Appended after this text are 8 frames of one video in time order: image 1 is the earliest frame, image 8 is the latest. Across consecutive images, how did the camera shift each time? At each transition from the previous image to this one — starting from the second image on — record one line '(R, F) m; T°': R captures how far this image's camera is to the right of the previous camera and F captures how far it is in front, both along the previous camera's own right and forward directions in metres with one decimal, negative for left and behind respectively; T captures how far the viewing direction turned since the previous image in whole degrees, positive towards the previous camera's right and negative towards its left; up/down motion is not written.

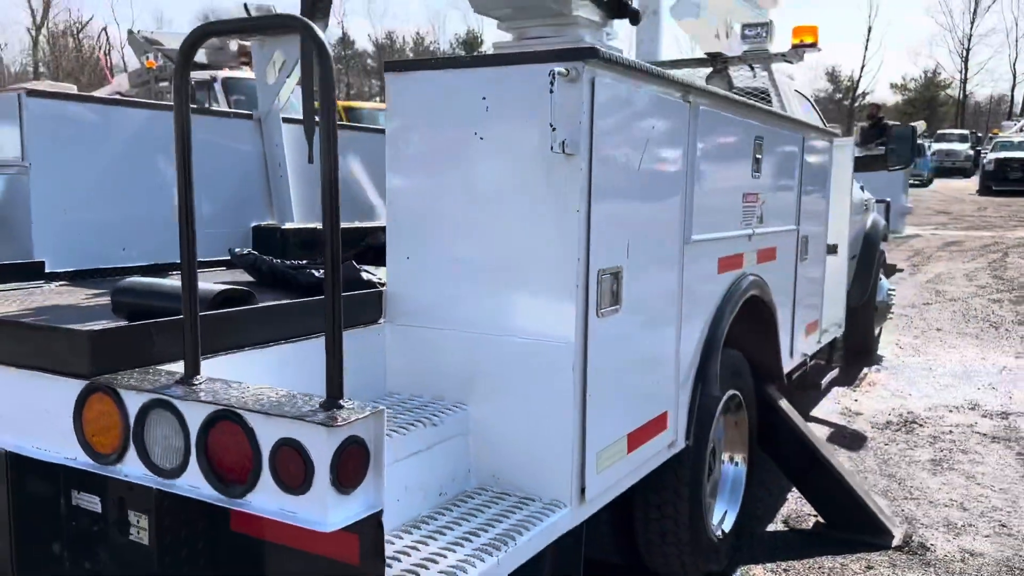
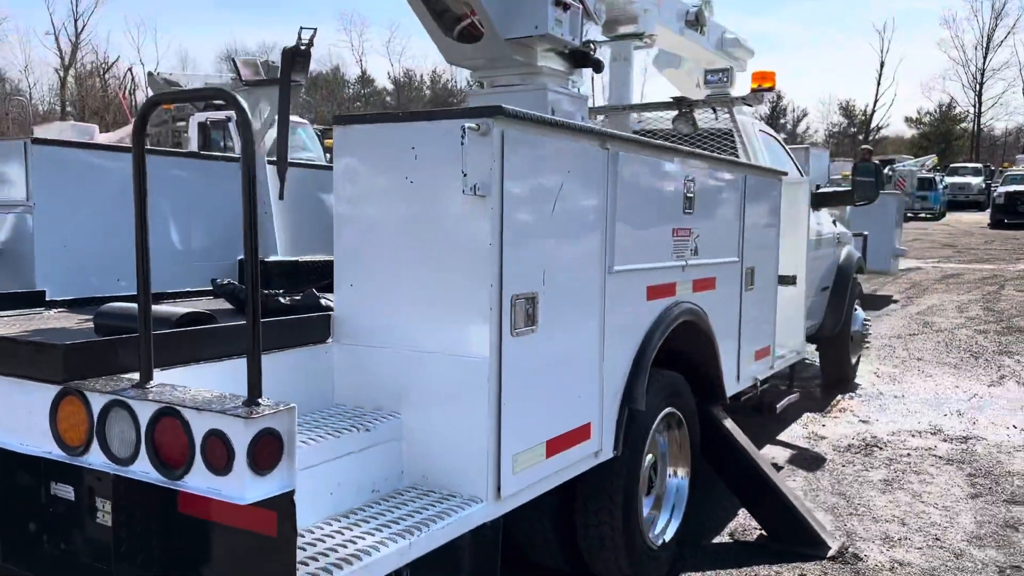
(+0.2, -0.3) m; -1°
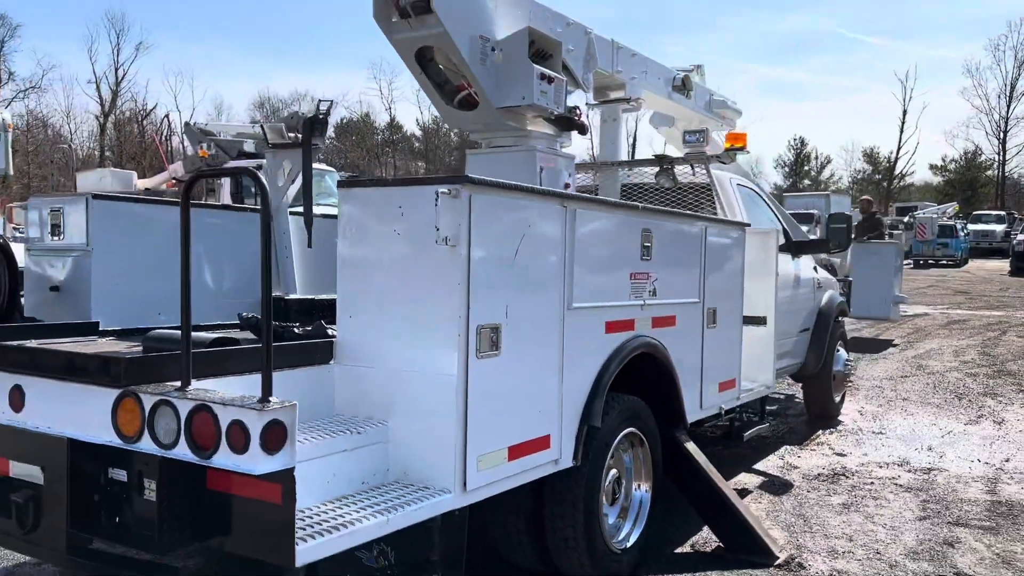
(+0.2, -0.5) m; -2°
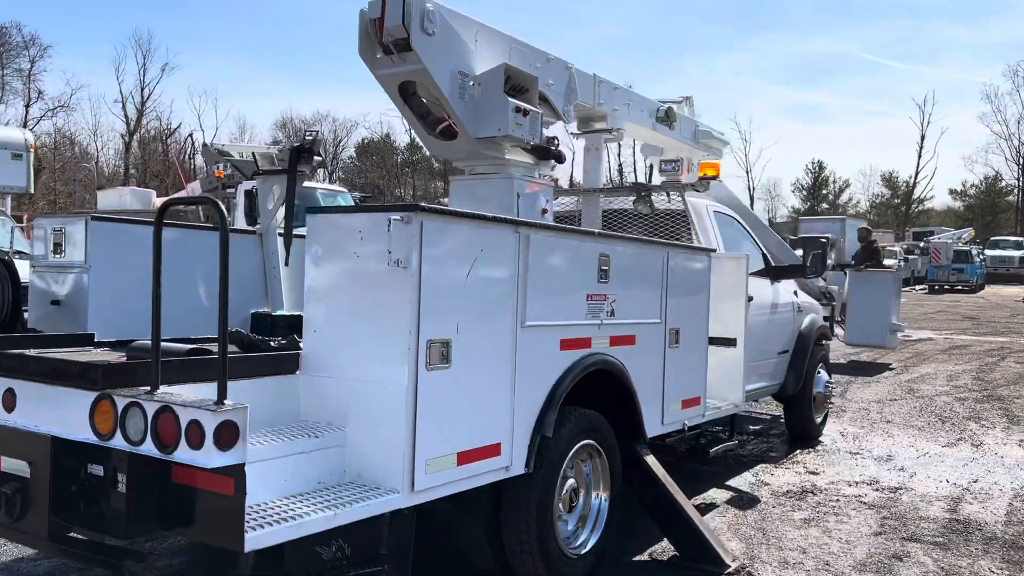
(+0.3, -0.3) m; -1°
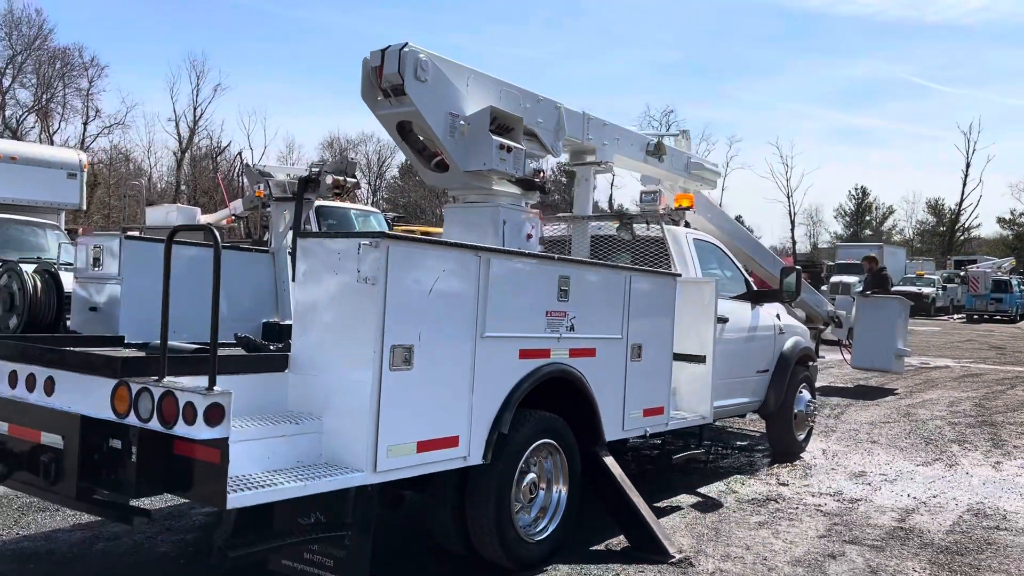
(+0.4, -0.6) m; -3°
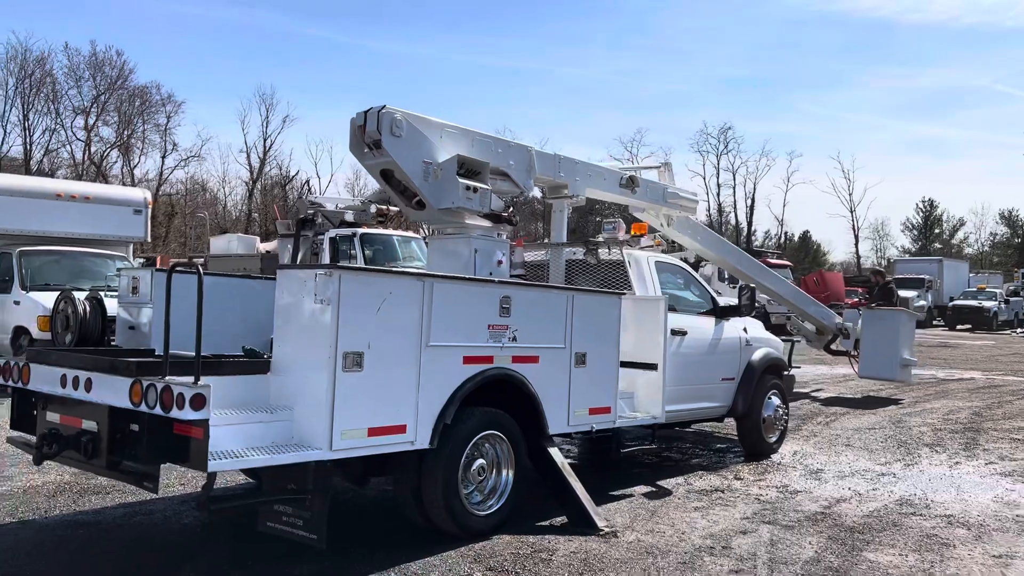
(+0.8, -0.9) m; -5°
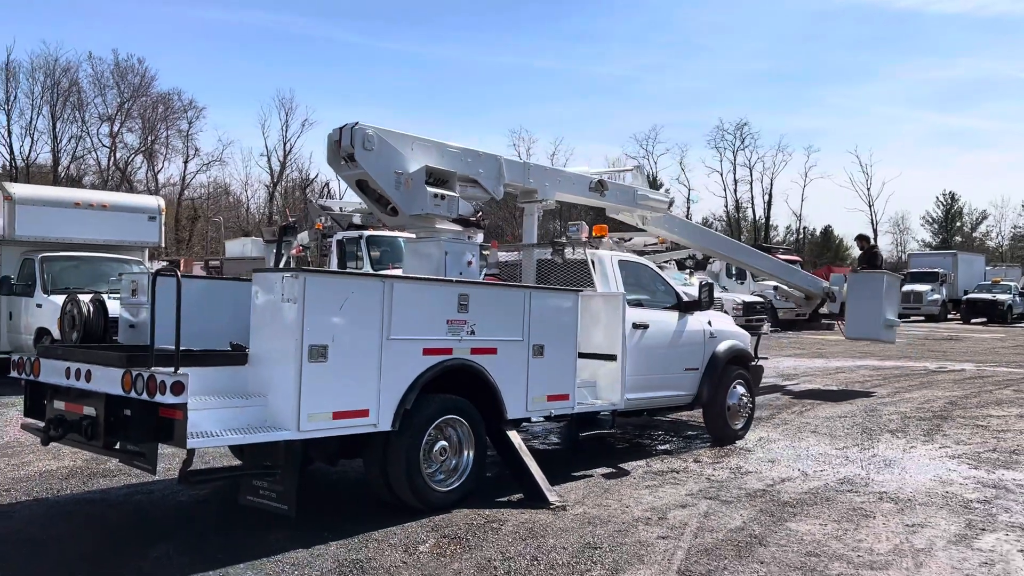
(+0.5, -0.6) m; -2°
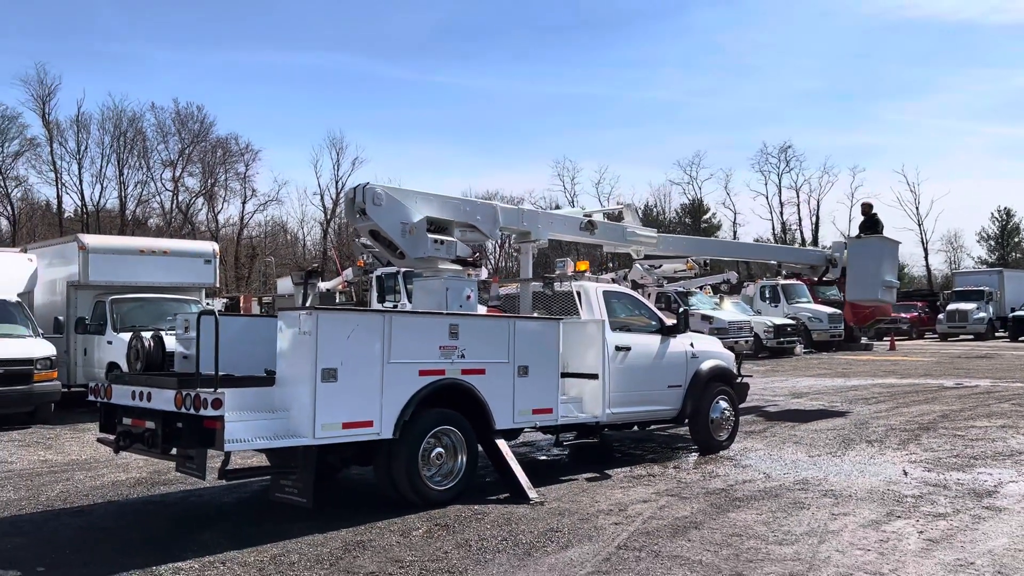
(+0.6, -1.2) m; -4°
